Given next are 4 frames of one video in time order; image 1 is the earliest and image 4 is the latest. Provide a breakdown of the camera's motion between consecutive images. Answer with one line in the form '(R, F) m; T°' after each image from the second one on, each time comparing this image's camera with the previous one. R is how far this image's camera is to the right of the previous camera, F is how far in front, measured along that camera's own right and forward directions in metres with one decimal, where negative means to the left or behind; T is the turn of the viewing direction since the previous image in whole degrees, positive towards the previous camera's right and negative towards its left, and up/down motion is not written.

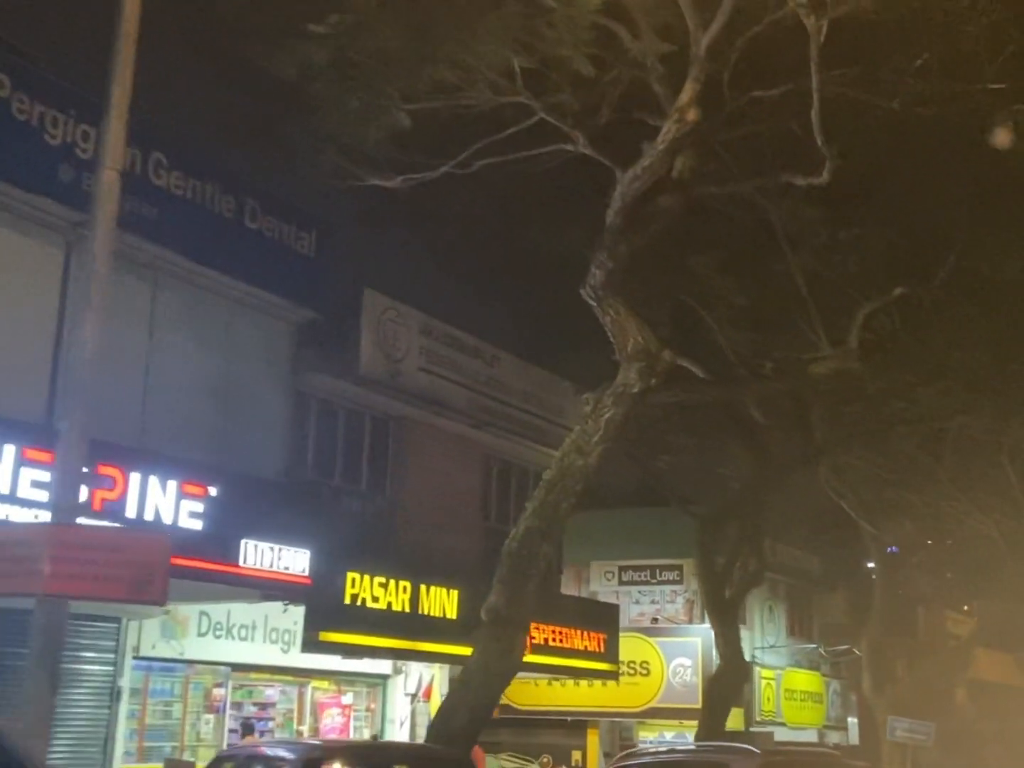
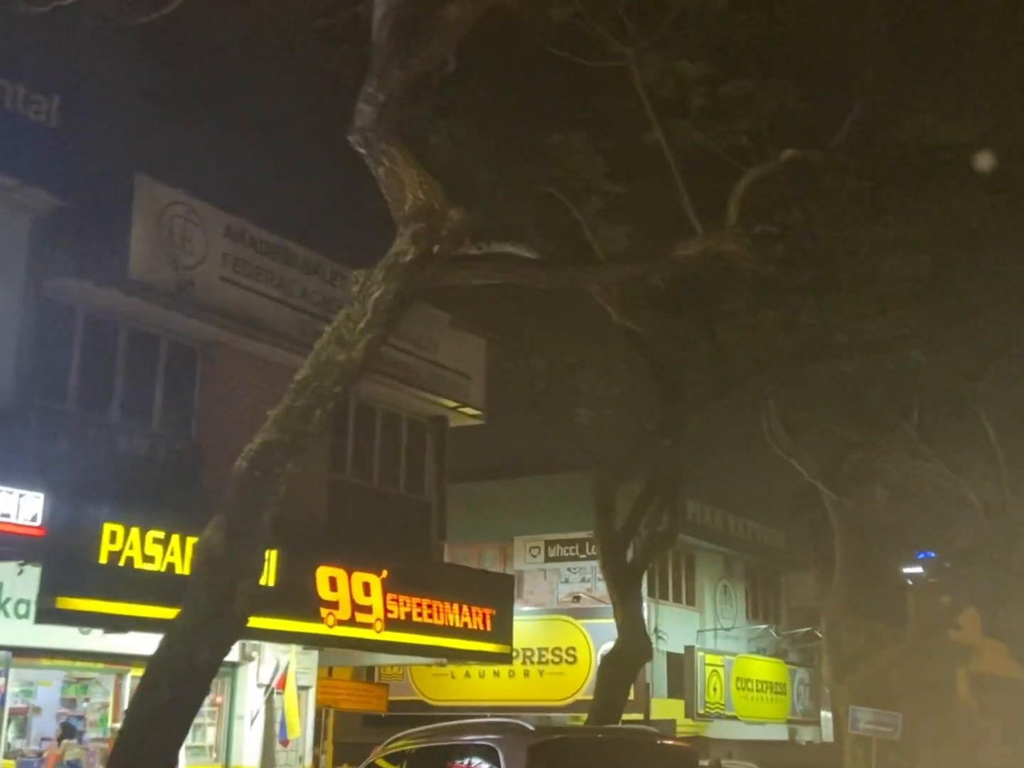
(+2.1, +2.9) m; -1°
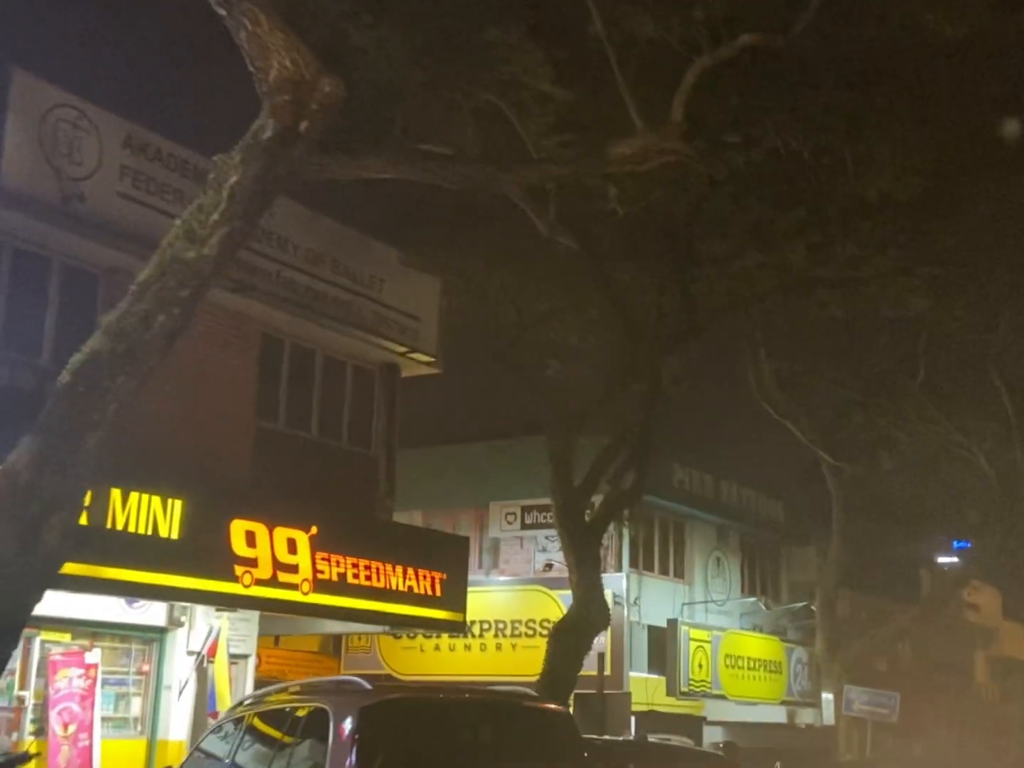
(+0.9, +1.4) m; -1°
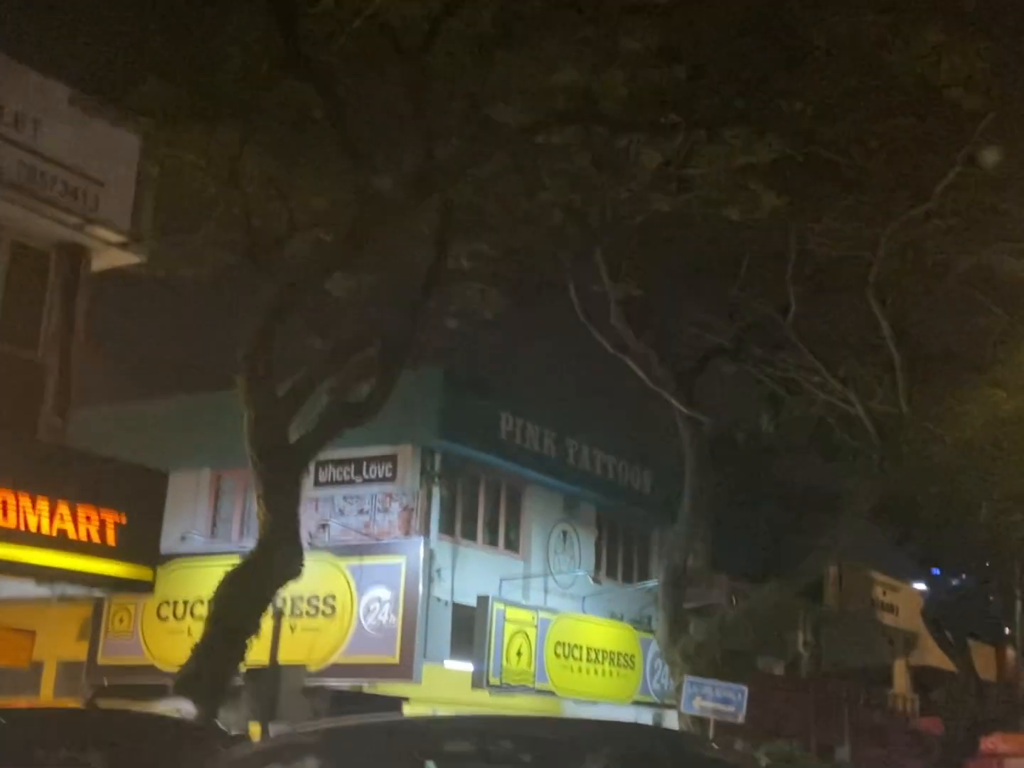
(+2.4, +3.4) m; +2°
